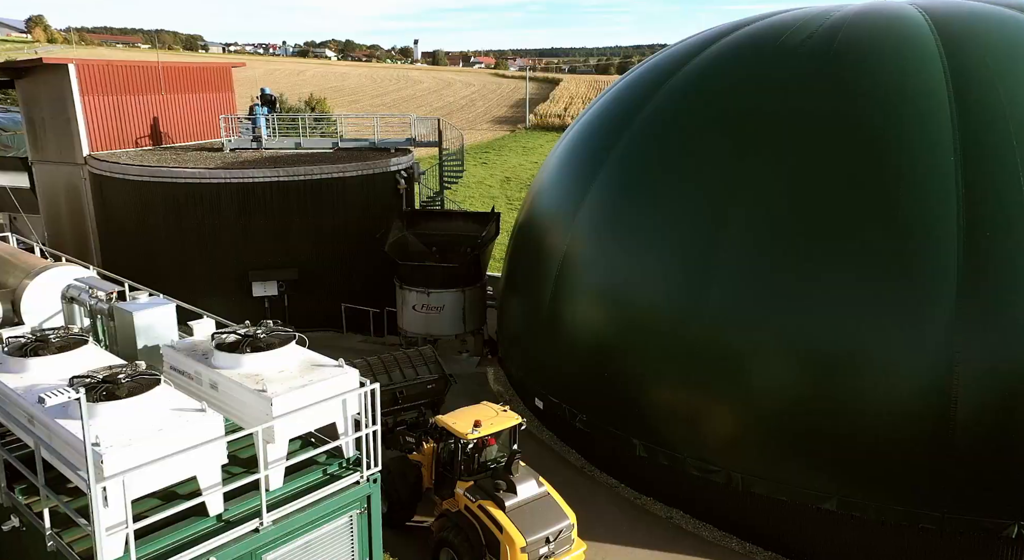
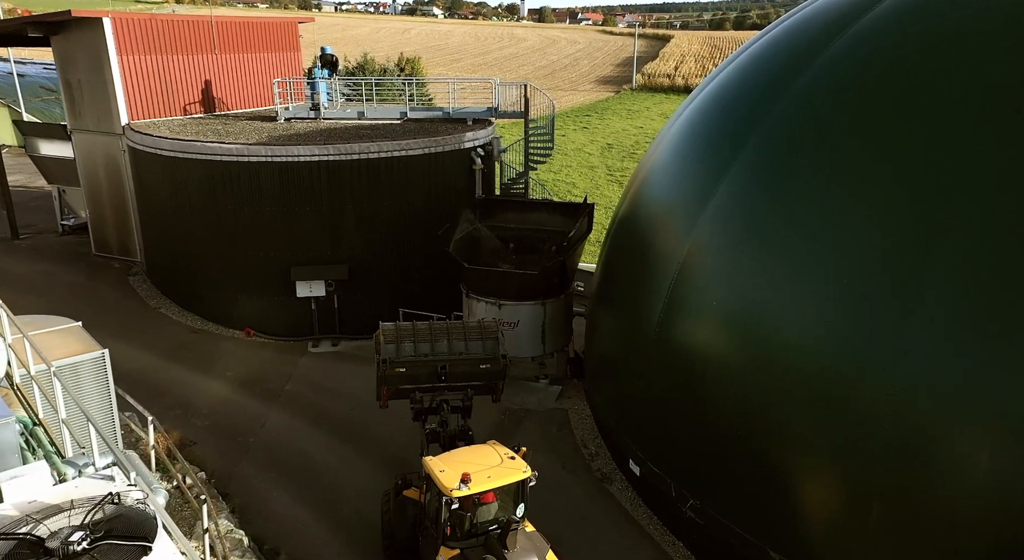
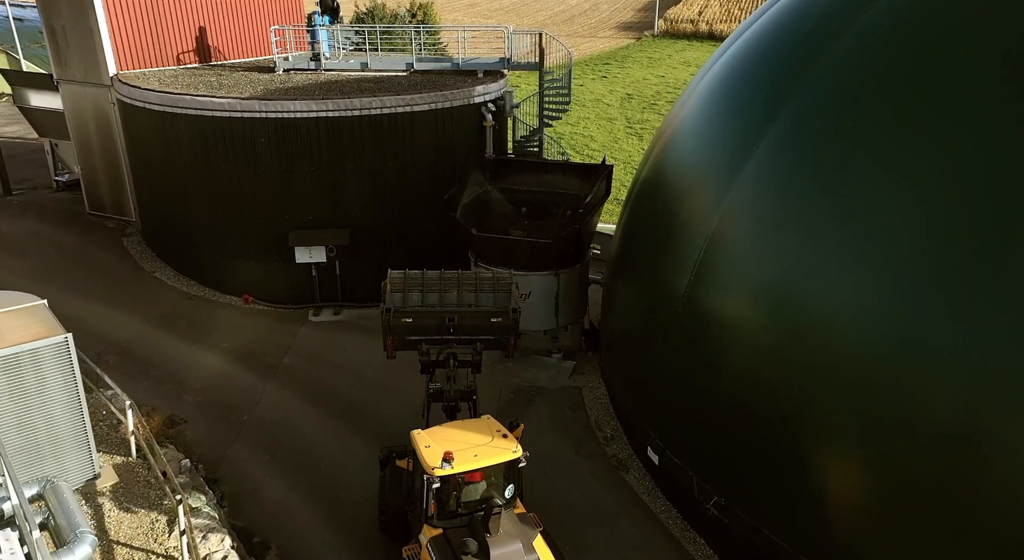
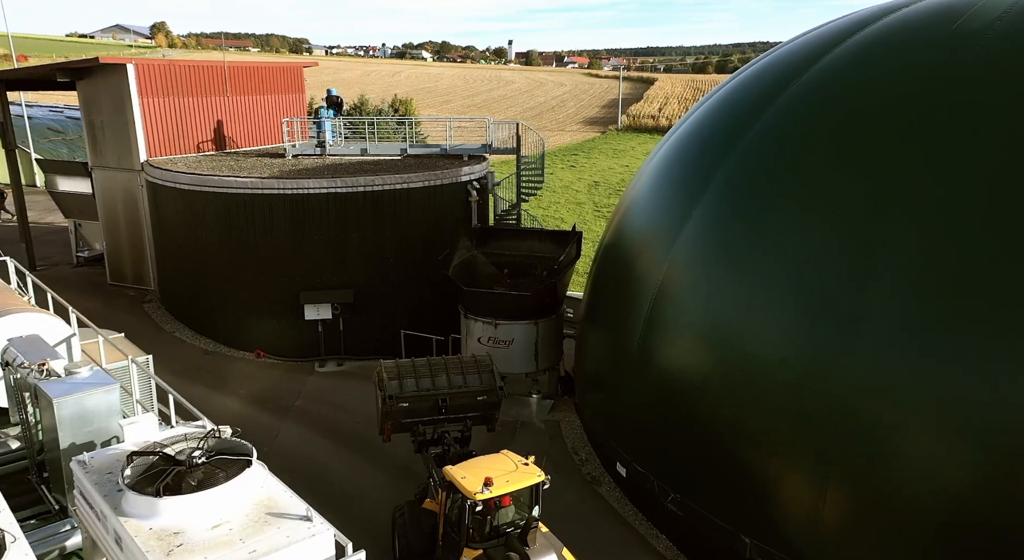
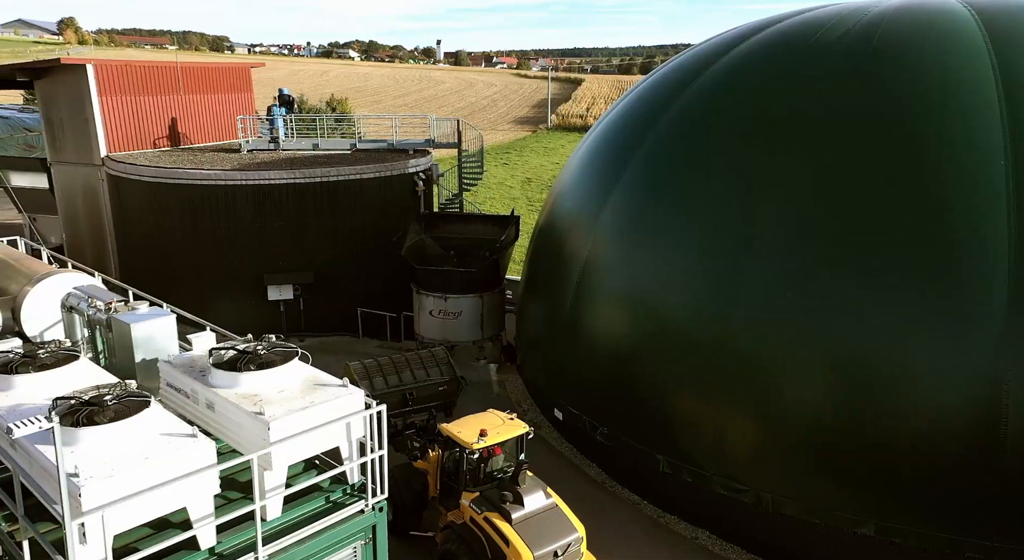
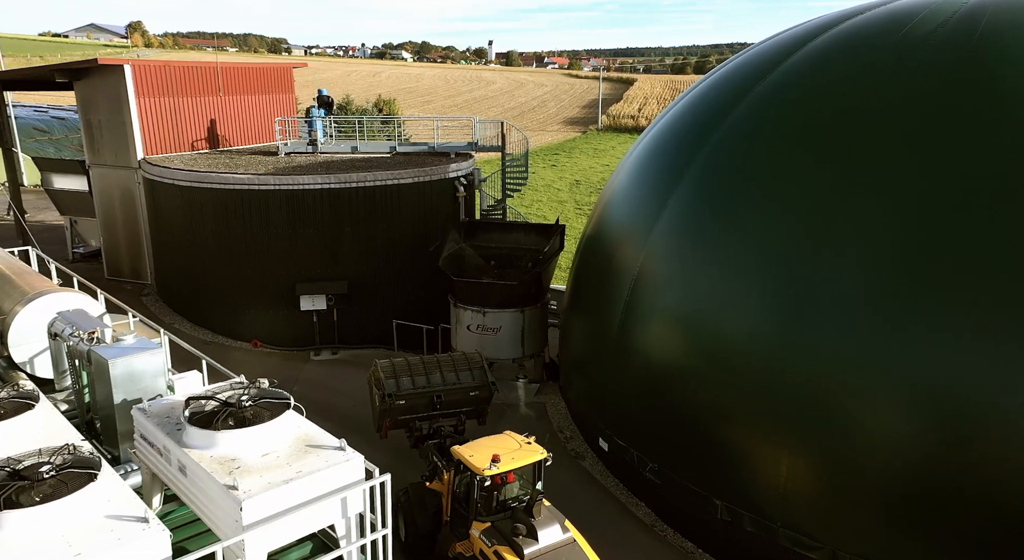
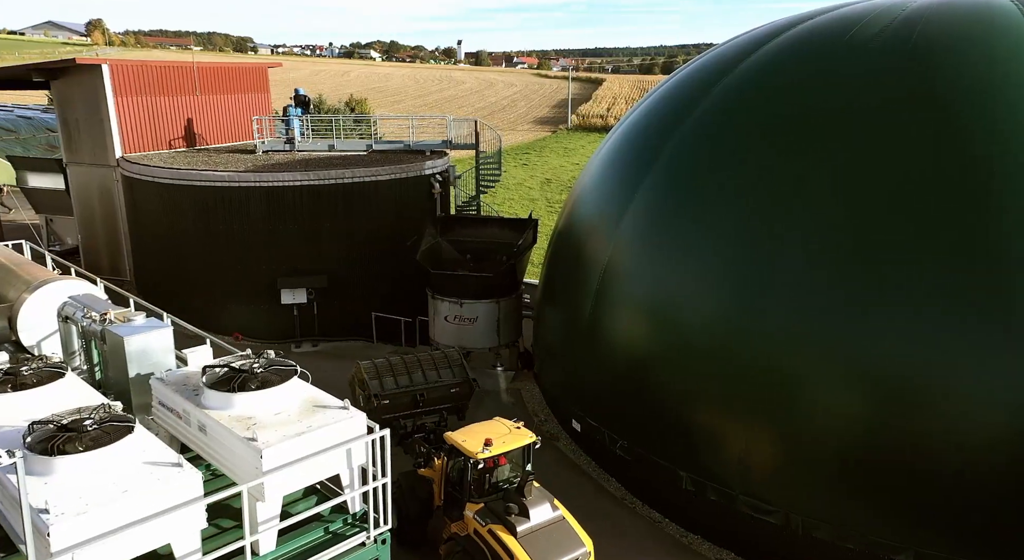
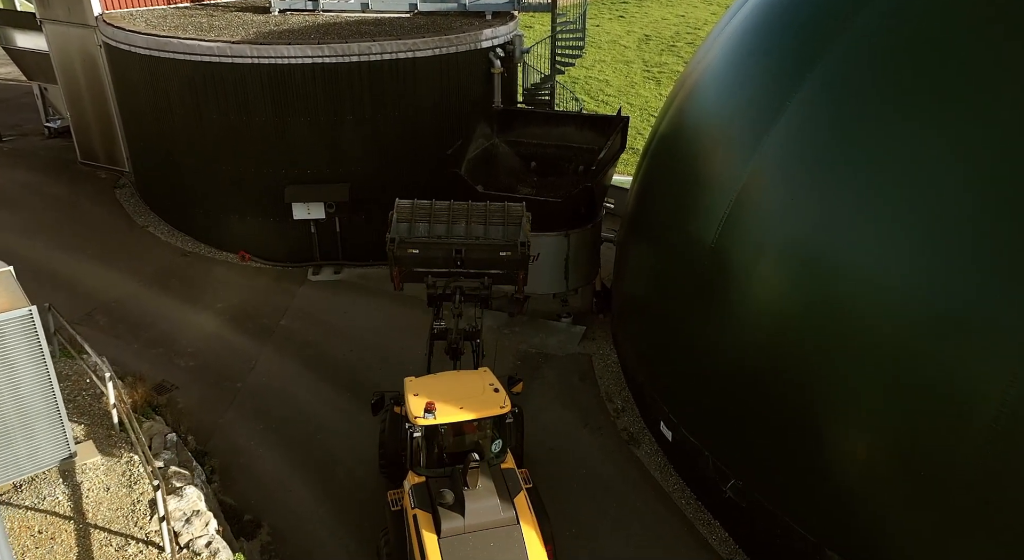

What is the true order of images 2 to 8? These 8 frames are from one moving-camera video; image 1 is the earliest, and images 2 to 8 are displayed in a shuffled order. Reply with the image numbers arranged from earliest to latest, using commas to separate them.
5, 7, 6, 4, 2, 3, 8
